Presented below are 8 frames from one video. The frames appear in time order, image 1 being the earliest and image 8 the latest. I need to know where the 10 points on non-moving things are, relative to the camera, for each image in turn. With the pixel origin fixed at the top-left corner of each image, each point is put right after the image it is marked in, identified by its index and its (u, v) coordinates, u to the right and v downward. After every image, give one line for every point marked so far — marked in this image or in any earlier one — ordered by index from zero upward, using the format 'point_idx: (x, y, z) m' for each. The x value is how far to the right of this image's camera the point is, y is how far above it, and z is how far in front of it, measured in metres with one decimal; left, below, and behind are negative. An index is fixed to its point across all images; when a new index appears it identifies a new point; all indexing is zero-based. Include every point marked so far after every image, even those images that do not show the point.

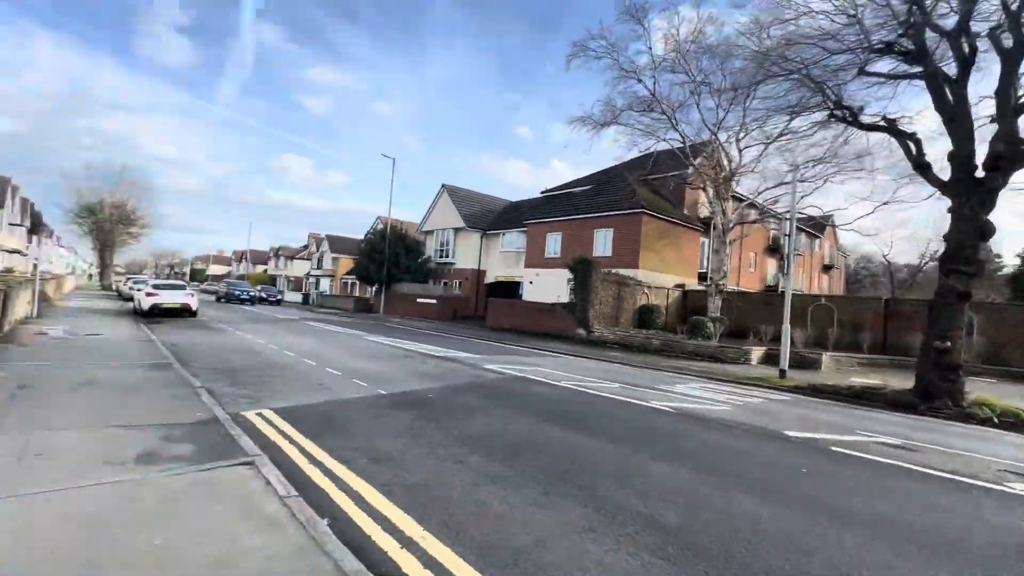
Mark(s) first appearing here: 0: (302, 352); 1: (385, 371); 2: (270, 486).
0: (-5.4, -1.6, +11.9) m
1: (-2.7, -1.7, +9.8) m
2: (-2.1, -1.7, +4.0) m
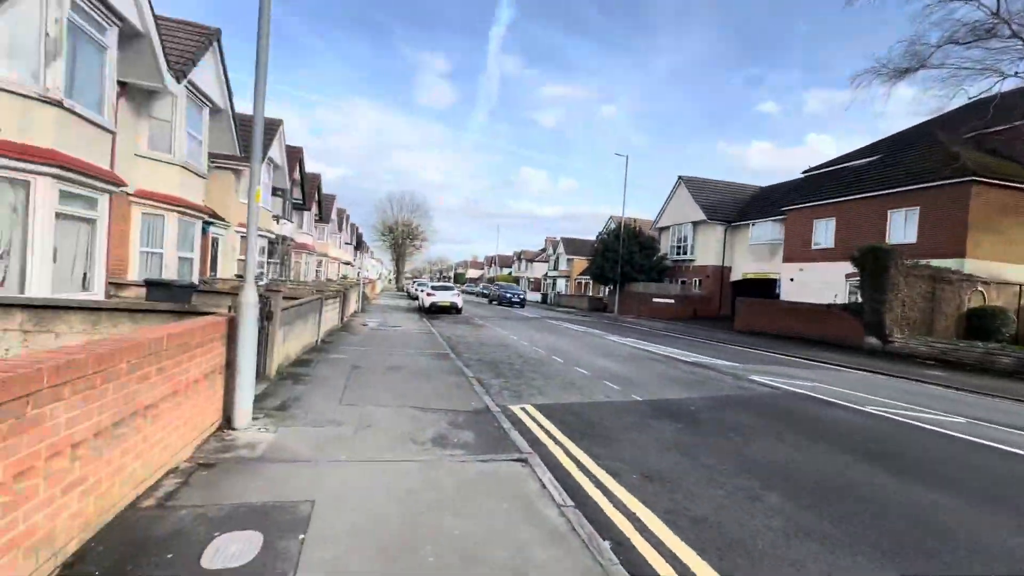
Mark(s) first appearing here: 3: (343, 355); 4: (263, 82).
0: (+1.0, -1.6, +12.4) m
1: (+2.4, -1.7, +9.3) m
2: (+0.3, -1.7, +3.9) m
3: (-3.4, -1.4, +9.4) m
4: (-2.7, +2.2, +5.1) m
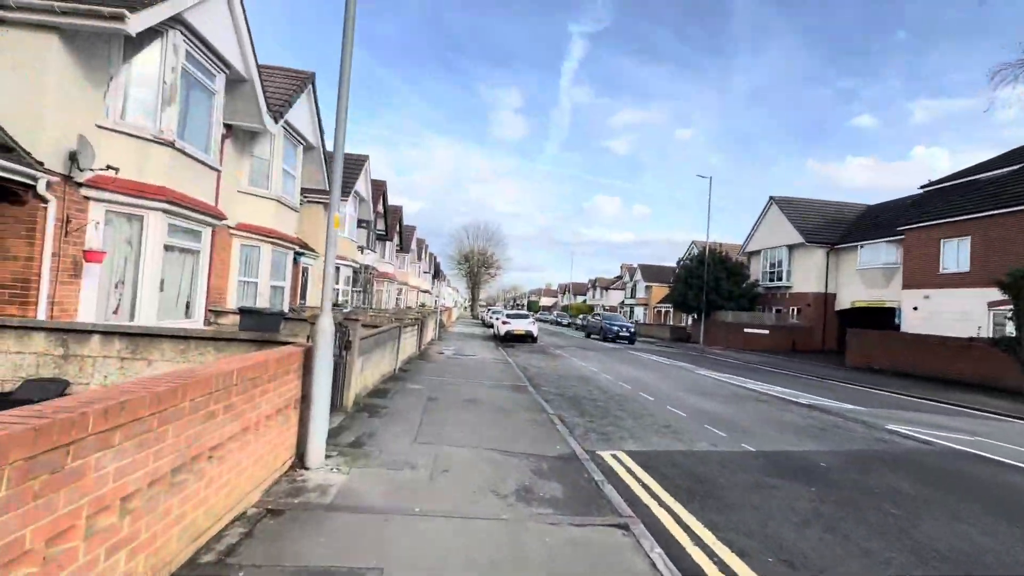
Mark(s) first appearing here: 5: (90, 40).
0: (+3.0, -2.3, +11.4) m
1: (+3.9, -2.2, +8.1) m
2: (+1.0, -1.9, +3.1) m
3: (-1.8, -1.9, +9.1) m
4: (-1.8, +1.9, +5.0) m
5: (-6.2, +3.6, +6.8) m
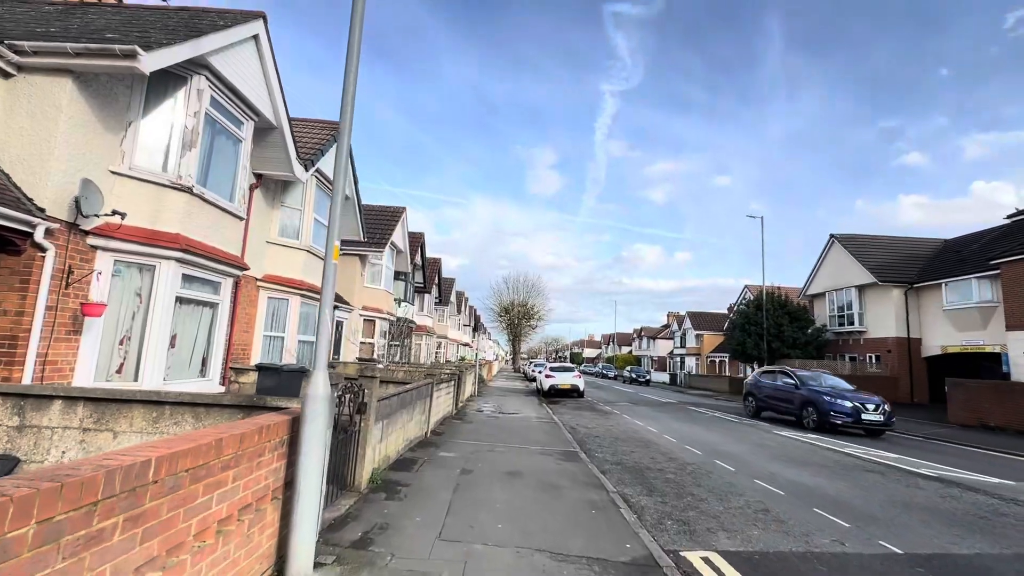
0: (+4.0, -3.3, +9.6) m
1: (+4.6, -2.8, +6.3) m
2: (+1.3, -2.0, +1.7) m
3: (-1.0, -2.8, +7.9) m
4: (-1.4, +1.5, +4.2) m
5: (-5.6, +2.9, +6.6) m
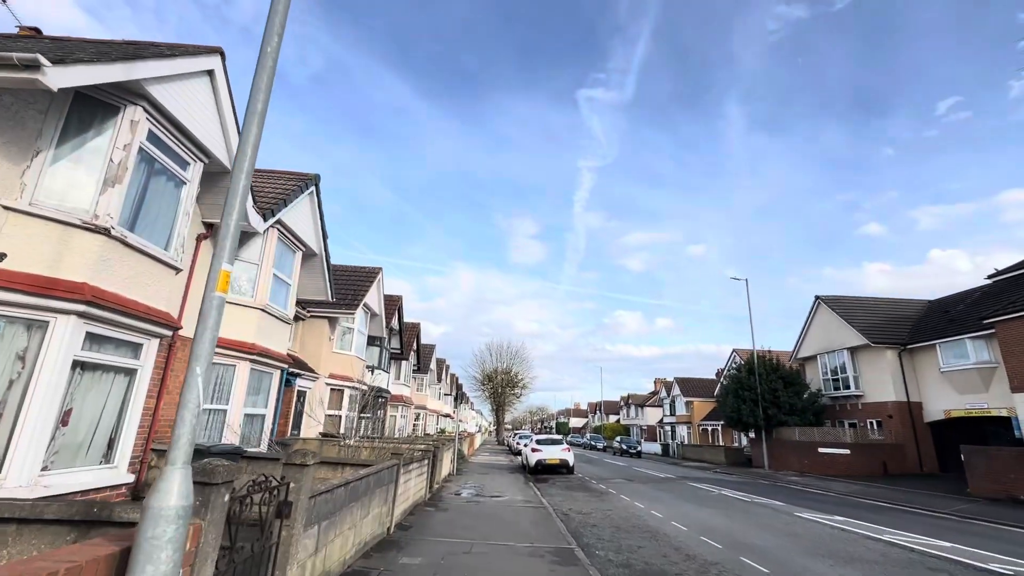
0: (+3.7, -4.3, +8.1) m
1: (+4.4, -3.4, +4.9) m
2: (+1.2, -1.9, +0.3) m
3: (-1.3, -3.6, +6.2) m
4: (-1.6, +1.2, +3.1) m
5: (-5.9, +2.1, +5.6) m
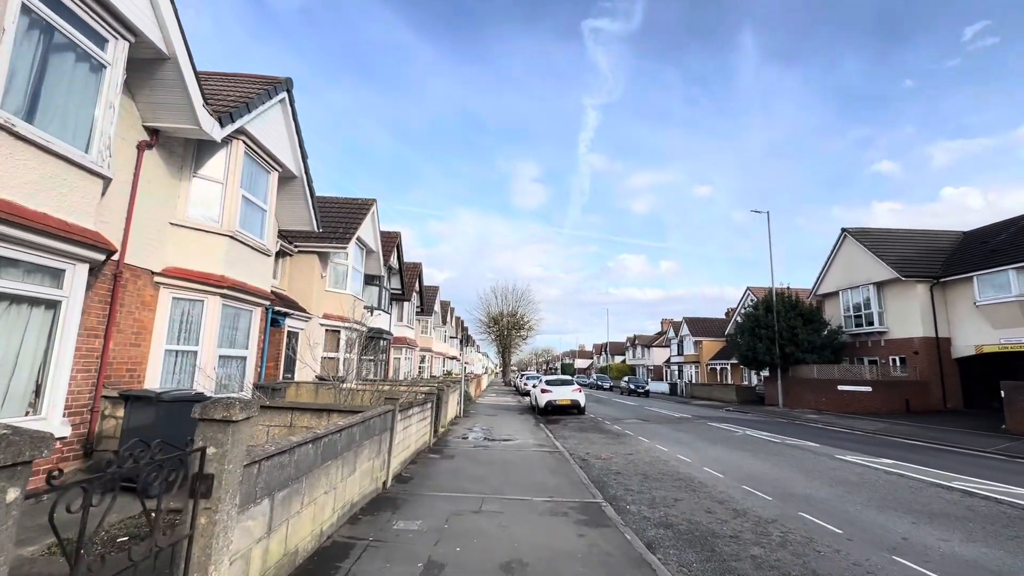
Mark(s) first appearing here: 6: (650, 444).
0: (+3.9, -3.0, +7.0) m
1: (+4.6, -2.4, +3.7) m
2: (+1.4, -1.6, -1.0) m
3: (-1.0, -2.6, +5.1) m
4: (-1.4, +1.8, +1.5) m
5: (-5.8, +3.0, +3.9) m
6: (+3.4, -3.8, +11.5) m
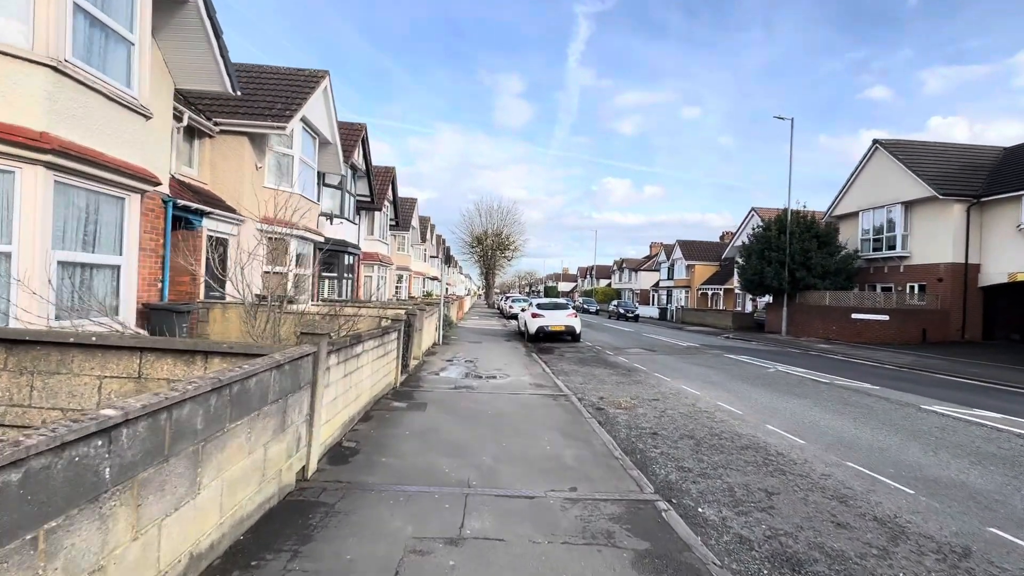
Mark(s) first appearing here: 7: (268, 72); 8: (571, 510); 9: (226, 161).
0: (+3.9, -1.8, +4.7) m
1: (+4.7, -1.8, +1.4) m
2: (+1.7, -1.7, -3.5) m
3: (-1.0, -1.6, +2.5) m
4: (-1.2, +2.1, -1.7) m
5: (-5.5, +3.7, +0.2) m
6: (+3.2, -1.9, +9.2) m
7: (-6.5, +5.8, +12.6) m
8: (+0.5, -1.7, +3.7) m
9: (-6.5, +2.9, +10.7) m
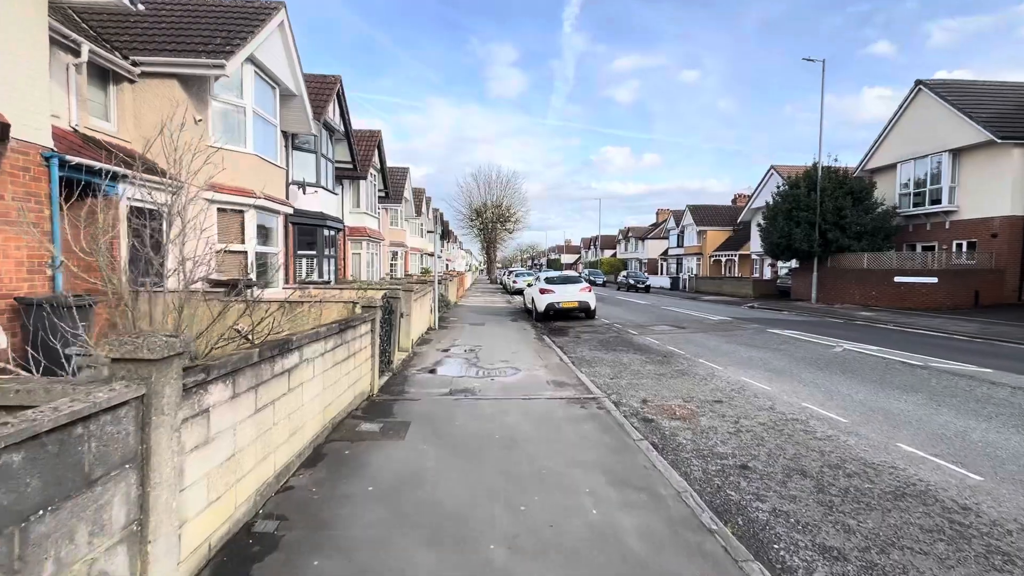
0: (+4.0, -1.5, +2.7) m
1: (+4.9, -1.6, -0.6) m
2: (+1.8, -1.9, -5.5) m
3: (-0.8, -1.6, +0.6) m
4: (-1.1, +1.9, -3.9) m
5: (-5.6, +3.5, -2.0) m
6: (+3.4, -1.3, +7.2) m
7: (-6.6, +6.2, +10.2) m
8: (+0.6, -1.6, +1.7) m
9: (-6.5, +3.2, +8.5) m
